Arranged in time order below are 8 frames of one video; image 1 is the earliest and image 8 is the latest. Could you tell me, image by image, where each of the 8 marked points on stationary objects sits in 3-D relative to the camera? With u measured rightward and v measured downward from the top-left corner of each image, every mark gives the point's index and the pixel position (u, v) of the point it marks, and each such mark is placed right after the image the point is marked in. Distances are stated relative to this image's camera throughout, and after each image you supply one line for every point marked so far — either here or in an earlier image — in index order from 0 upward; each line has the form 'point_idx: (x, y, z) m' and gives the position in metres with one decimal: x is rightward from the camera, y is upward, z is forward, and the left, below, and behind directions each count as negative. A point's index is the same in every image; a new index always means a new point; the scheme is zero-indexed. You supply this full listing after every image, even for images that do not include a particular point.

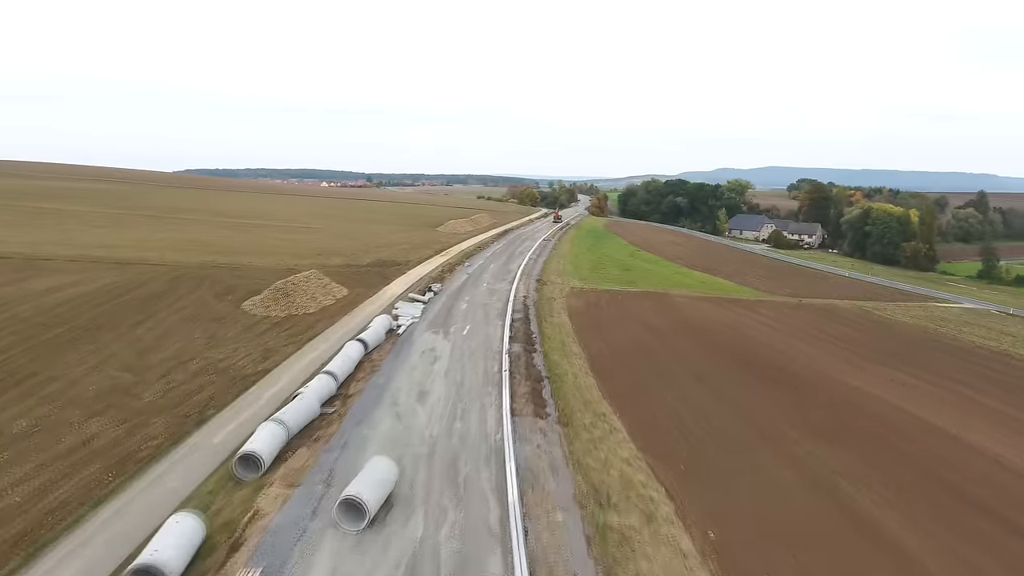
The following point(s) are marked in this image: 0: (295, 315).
0: (-6.6, -0.8, +19.3) m
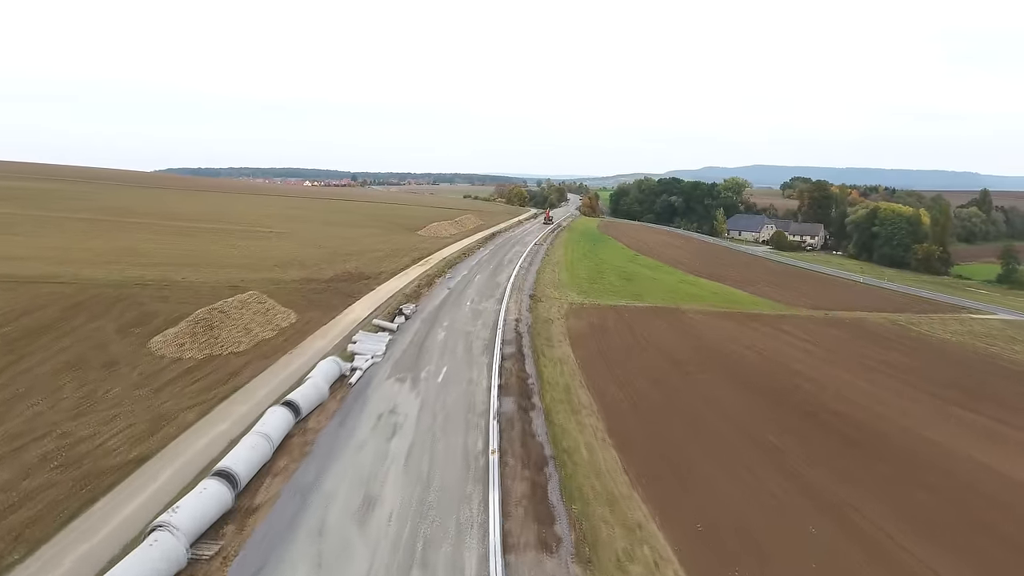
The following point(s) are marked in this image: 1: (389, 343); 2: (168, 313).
0: (-6.8, -1.6, +14.8) m
1: (-3.3, -1.5, +17.2) m
2: (-9.8, -0.7, +18.3) m
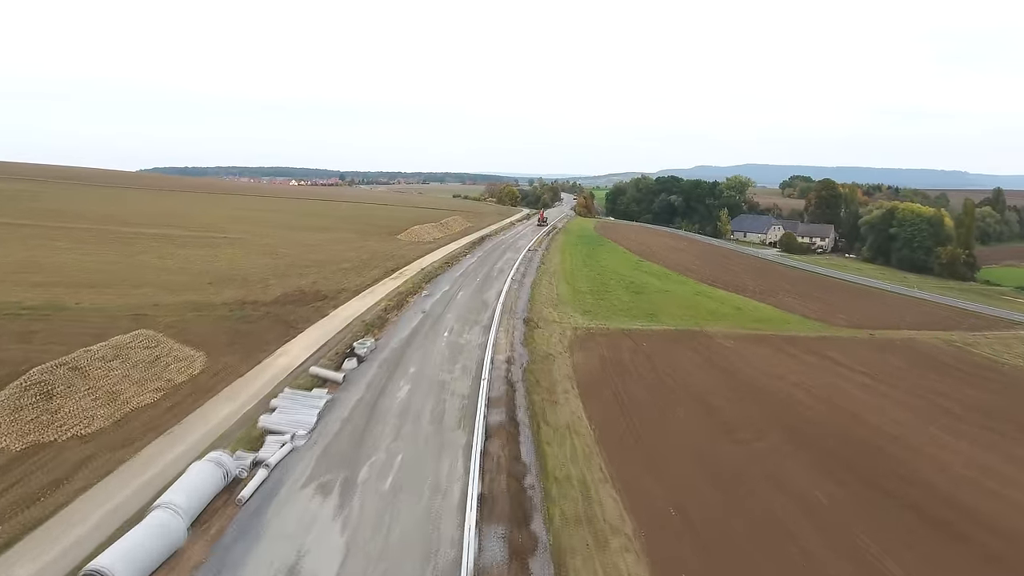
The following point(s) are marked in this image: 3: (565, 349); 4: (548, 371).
0: (-7.0, -2.3, +9.6) m
1: (-3.5, -2.2, +12.1) m
2: (-10.1, -1.5, +13.1) m
3: (+1.6, -1.8, +19.0) m
4: (+0.9, -2.1, +15.9) m
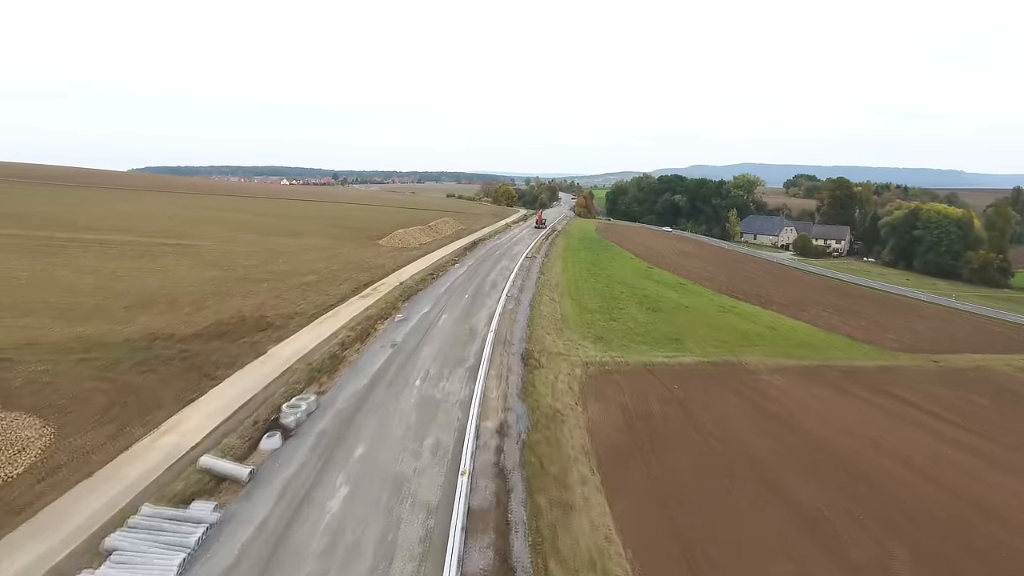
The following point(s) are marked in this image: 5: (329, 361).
0: (-7.1, -3.0, +5.0) m
1: (-3.6, -2.9, +7.5) m
2: (-10.2, -2.2, +8.5) m
3: (+1.4, -2.5, +14.4) m
4: (+0.8, -2.8, +11.3) m
5: (-4.2, -1.7, +14.5) m
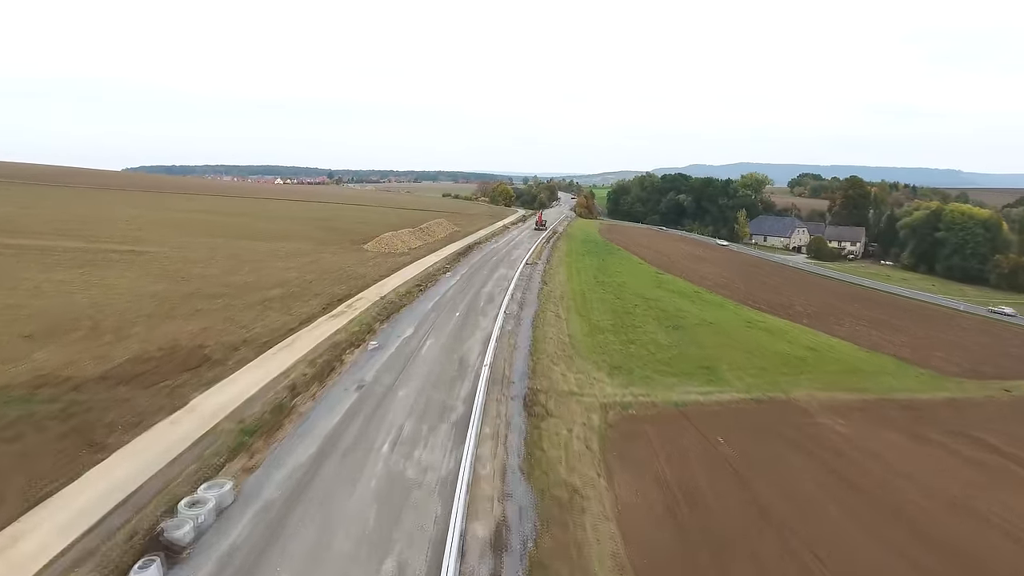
0: (-7.0, -3.6, +1.5) m
1: (-3.6, -3.5, +4.0) m
2: (-10.1, -2.7, +4.9) m
3: (+1.4, -3.0, +10.9) m
4: (+0.8, -3.3, +7.8) m
5: (-4.2, -2.2, +10.9) m
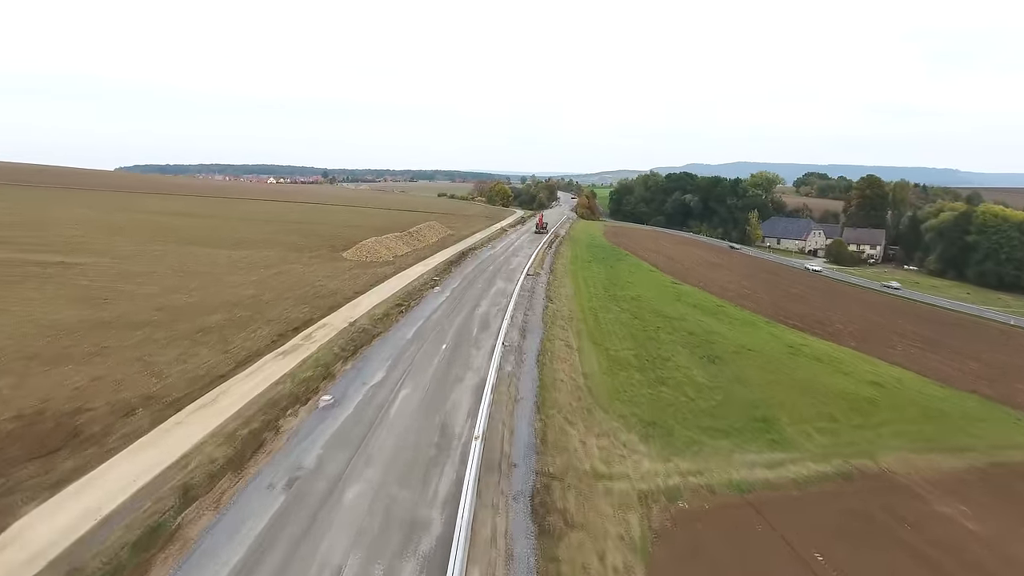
0: (-6.9, -4.2, -2.6) m
1: (-3.5, -4.1, 0.0) m
2: (-10.1, -3.4, +0.8) m
3: (+1.5, -3.7, +6.9) m
4: (+0.8, -4.0, +3.8) m
5: (-4.1, -2.8, +6.9) m
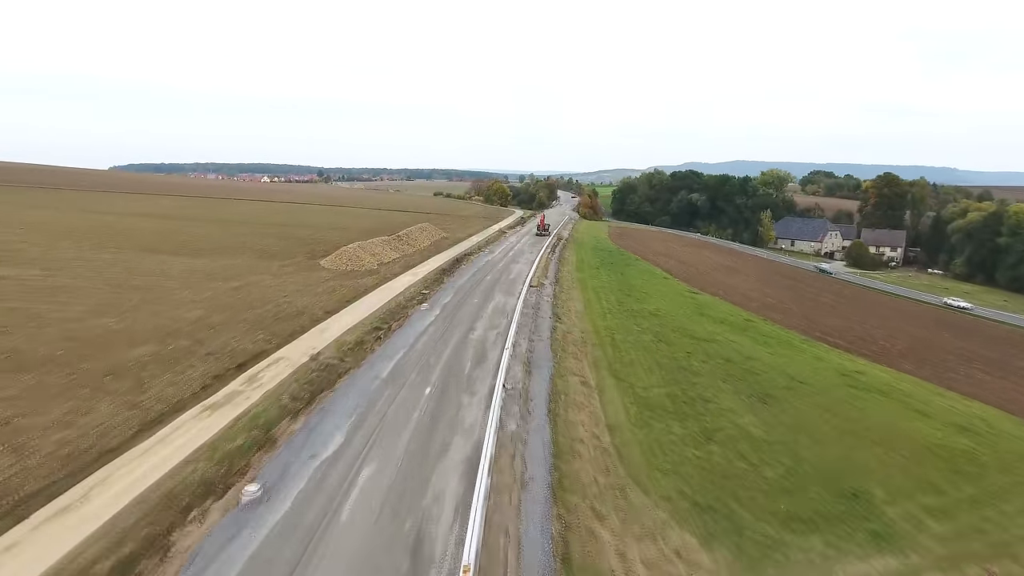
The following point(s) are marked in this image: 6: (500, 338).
0: (-6.8, -4.8, -6.1) m
1: (-3.4, -4.7, -3.6) m
2: (-10.0, -4.0, -2.7) m
3: (+1.6, -4.2, +3.3) m
4: (+1.0, -4.5, +0.2) m
5: (-4.0, -3.4, +3.3) m
6: (-0.3, -1.3, +16.7) m
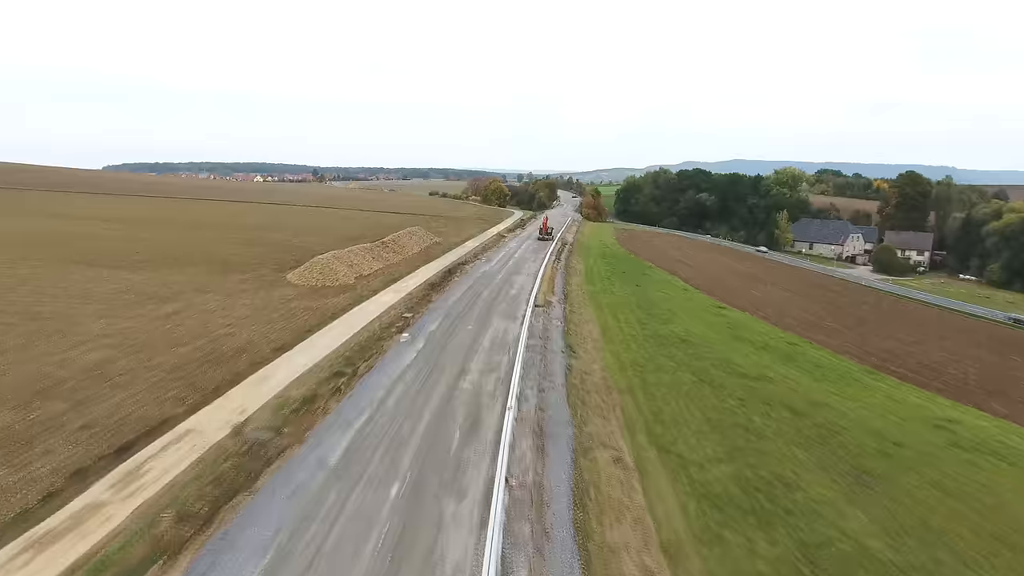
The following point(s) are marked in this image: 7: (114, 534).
0: (-6.7, -5.5, -10.2) m
1: (-3.3, -5.4, -7.7) m
2: (-9.8, -4.6, -6.8) m
3: (+1.7, -4.9, -0.7) m
4: (+1.1, -5.2, -3.8) m
5: (-3.9, -4.1, -0.8) m
6: (-0.2, -1.9, +12.7) m
7: (-4.4, -2.6, +7.1) m
